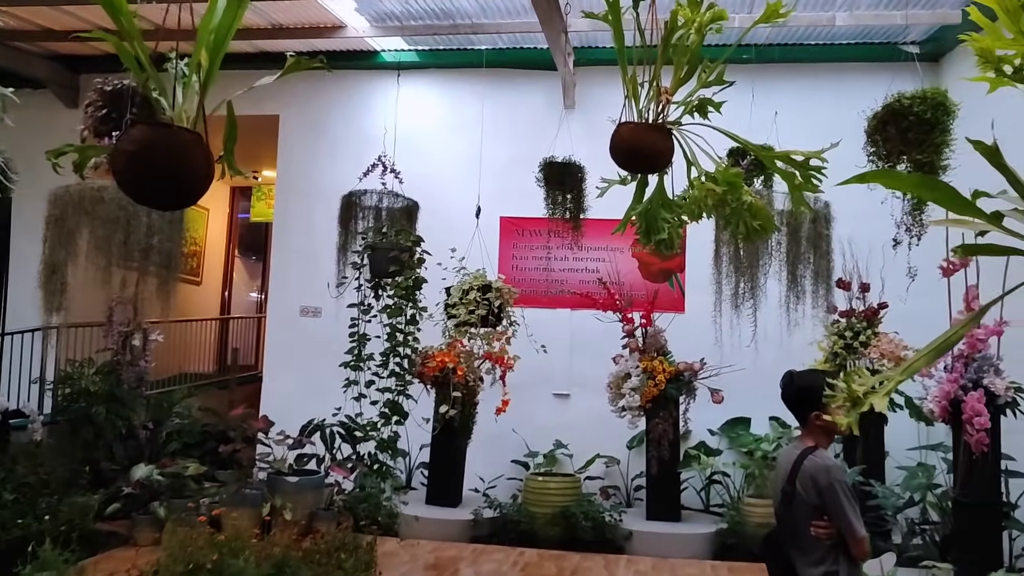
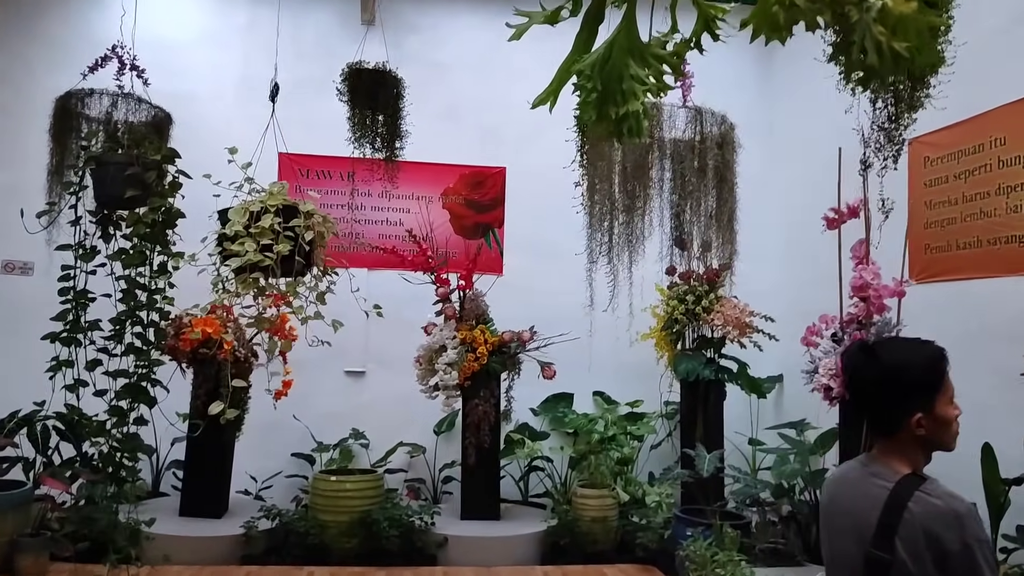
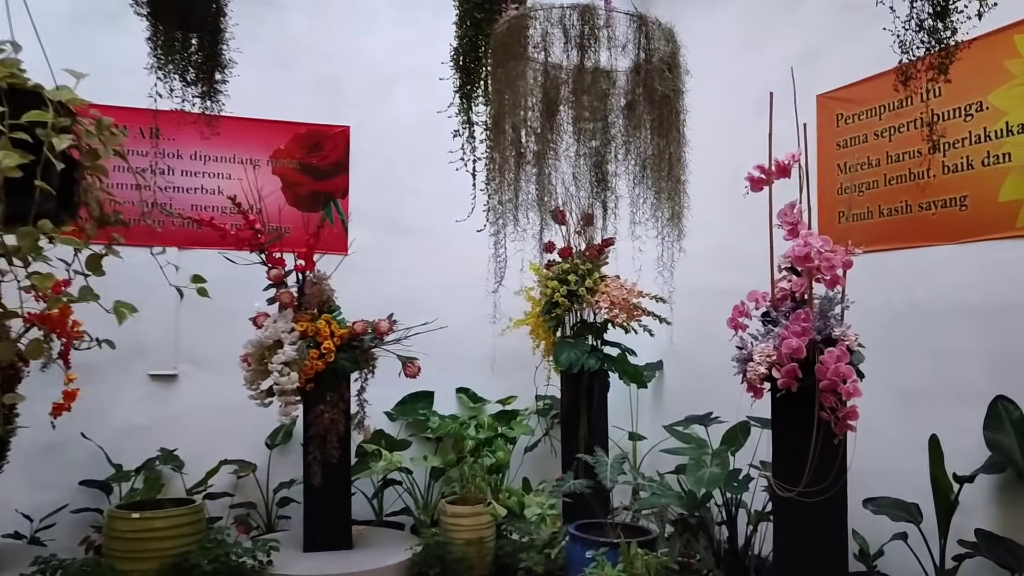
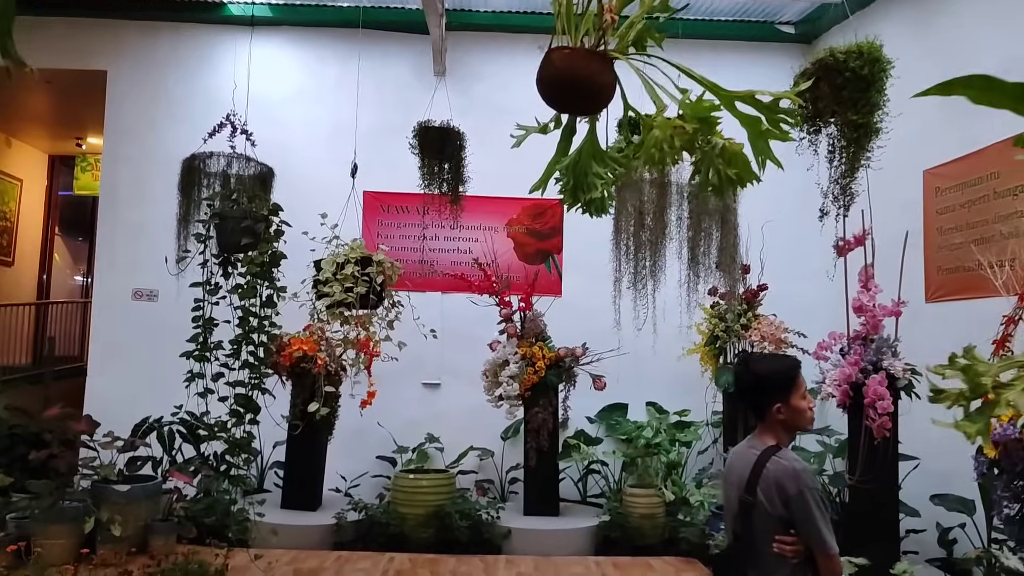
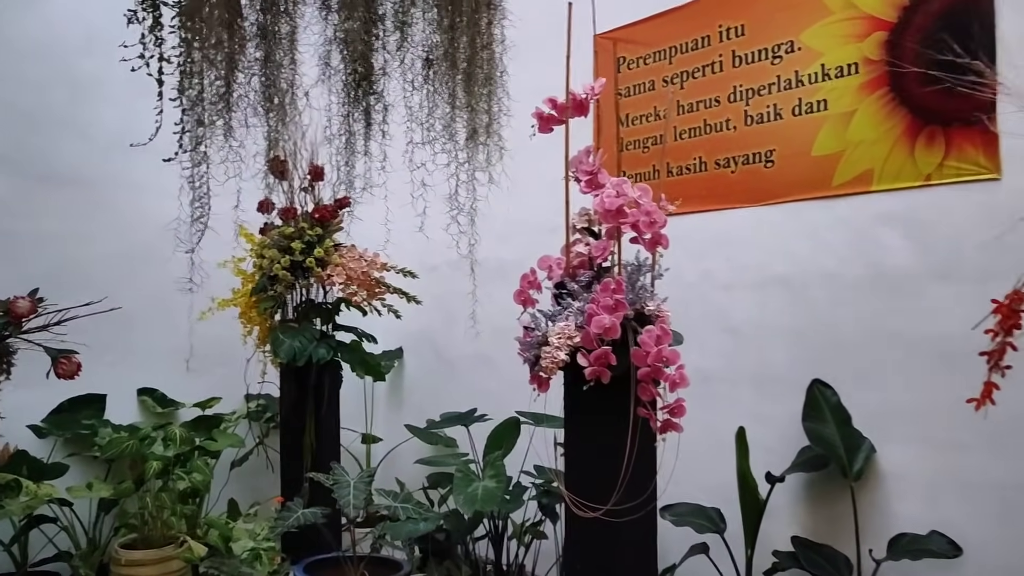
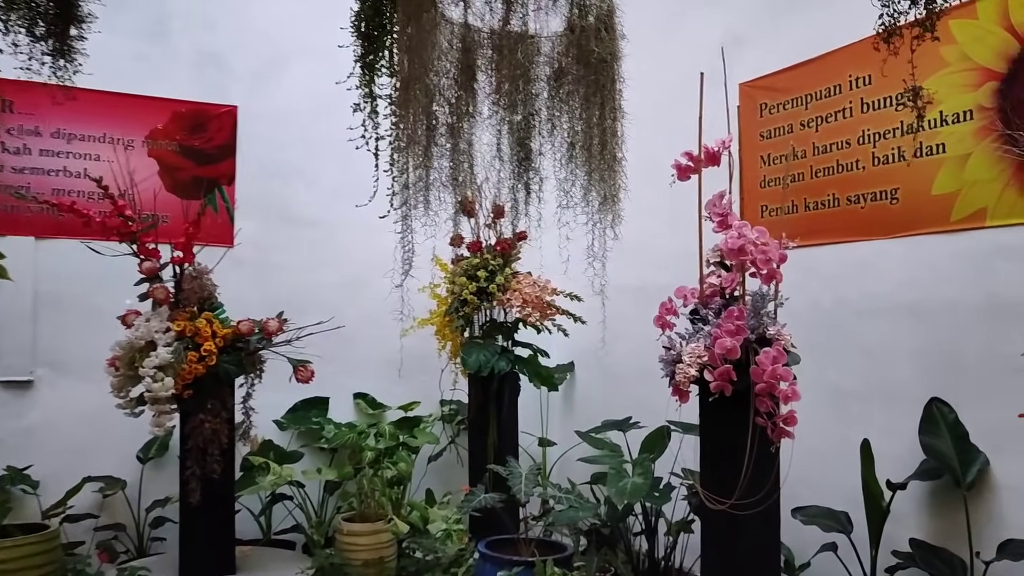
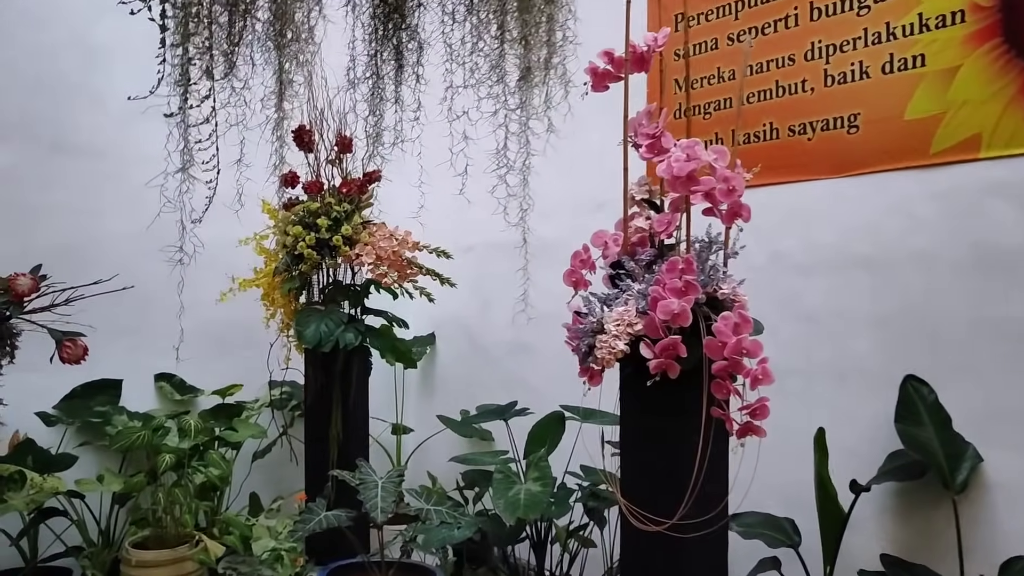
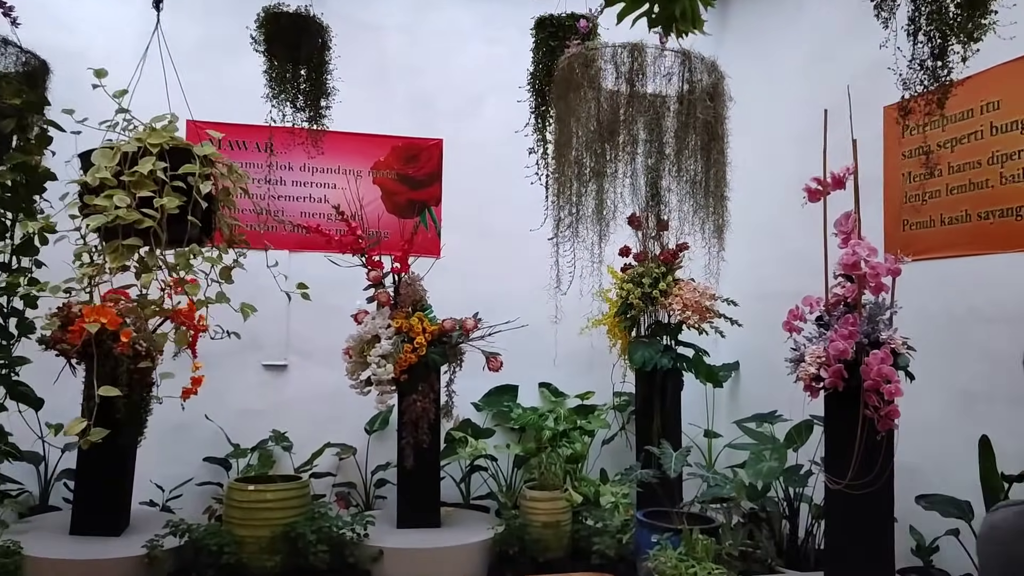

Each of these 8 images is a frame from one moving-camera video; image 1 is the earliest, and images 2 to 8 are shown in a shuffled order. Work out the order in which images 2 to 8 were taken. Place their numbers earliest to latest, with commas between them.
4, 2, 8, 3, 6, 5, 7
